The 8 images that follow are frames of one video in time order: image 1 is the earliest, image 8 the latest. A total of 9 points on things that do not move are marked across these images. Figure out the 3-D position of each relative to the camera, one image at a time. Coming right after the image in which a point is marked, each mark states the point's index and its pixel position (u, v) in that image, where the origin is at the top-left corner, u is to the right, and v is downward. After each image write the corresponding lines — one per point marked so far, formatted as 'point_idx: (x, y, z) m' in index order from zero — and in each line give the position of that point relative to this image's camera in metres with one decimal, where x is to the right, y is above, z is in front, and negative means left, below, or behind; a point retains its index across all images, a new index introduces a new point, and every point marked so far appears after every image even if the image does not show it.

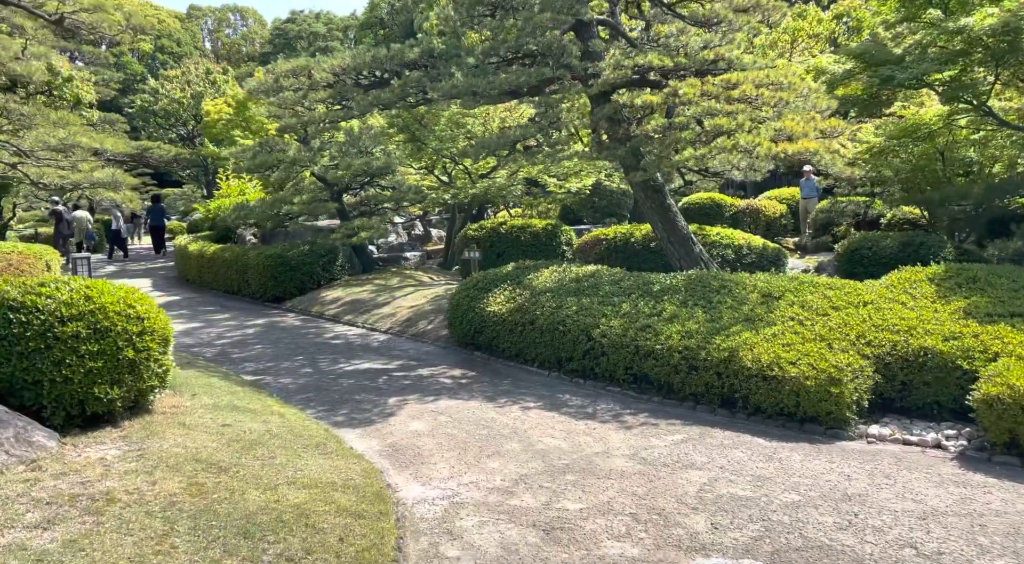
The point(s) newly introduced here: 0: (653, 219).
0: (+1.6, +0.7, +9.3) m
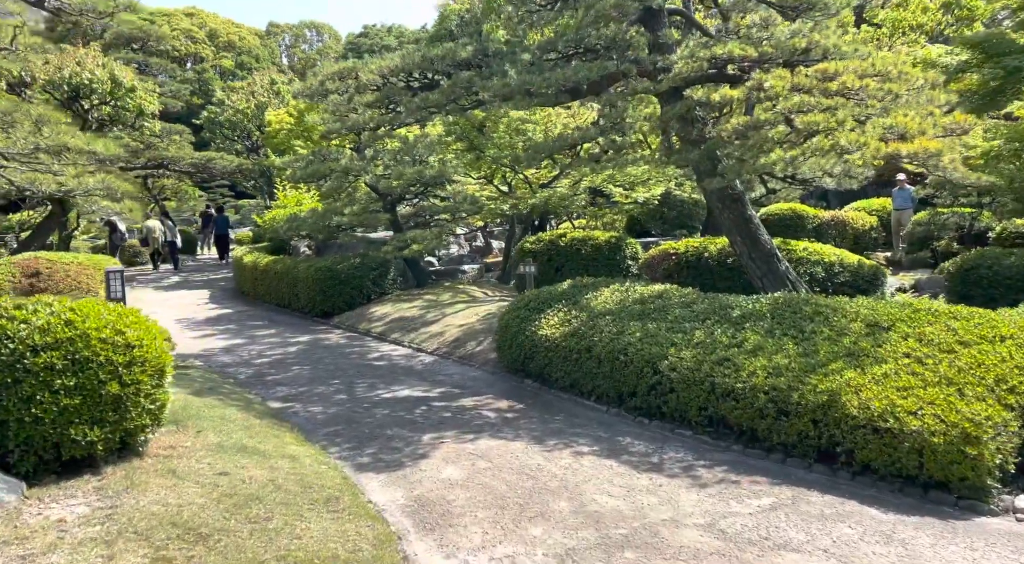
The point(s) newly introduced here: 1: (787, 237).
0: (+2.2, +0.5, +8.1) m
1: (+4.4, +0.7, +13.1) m
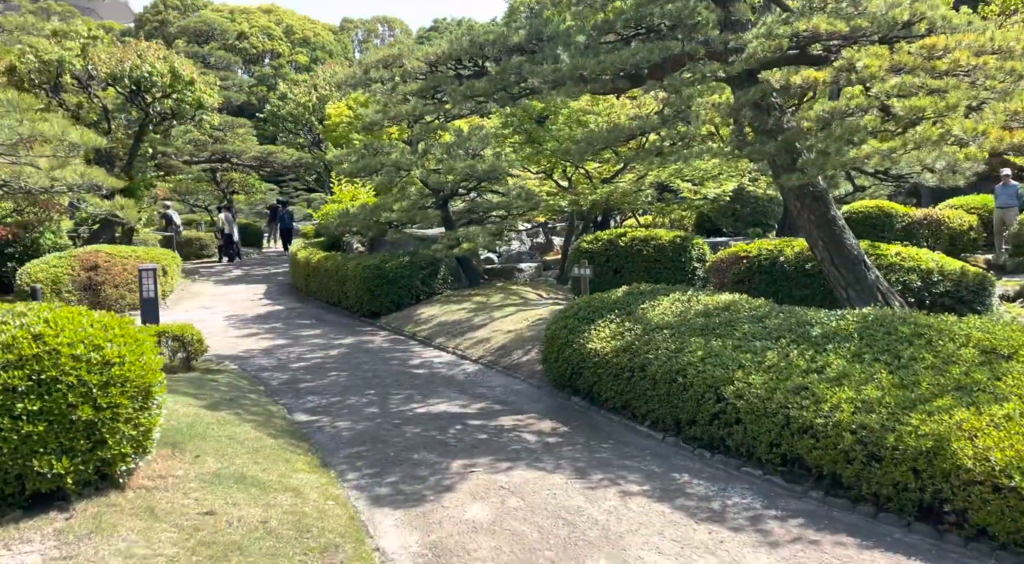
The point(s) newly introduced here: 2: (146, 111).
0: (+2.6, +0.4, +7.2) m
1: (+5.2, +0.6, +11.9) m
2: (-8.2, +3.8, +18.5) m
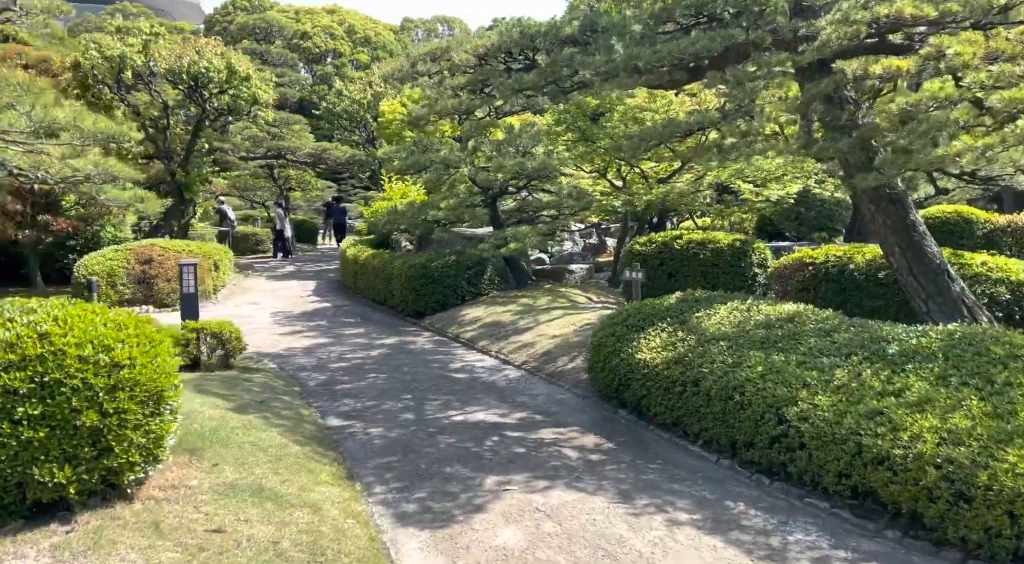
0: (+3.0, +0.3, +6.6) m
1: (+5.9, +0.5, +11.1) m
2: (-7.0, +4.0, +18.6) m
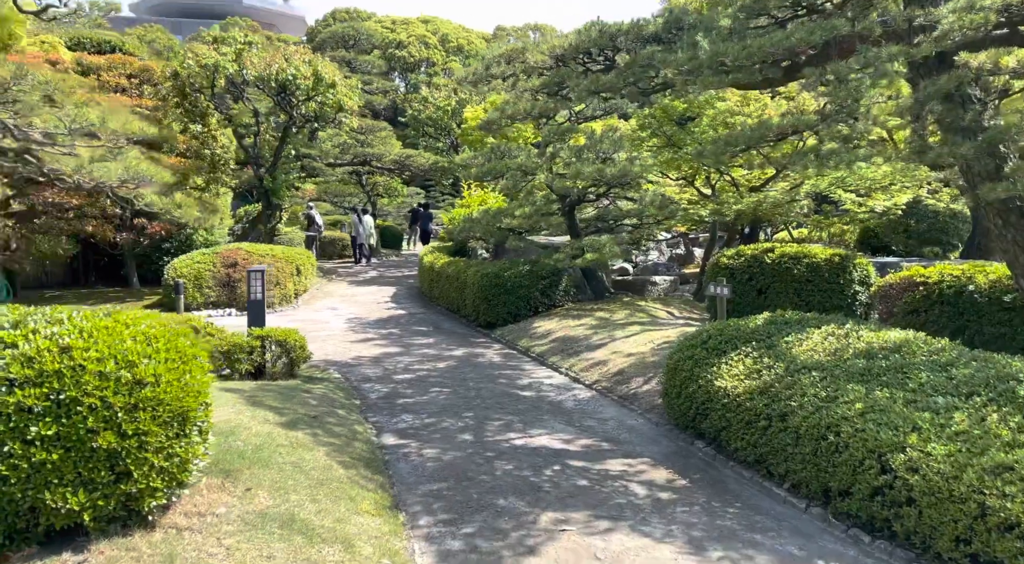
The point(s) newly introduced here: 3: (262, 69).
0: (+3.5, +0.2, +5.8) m
1: (+6.9, +0.2, +10.0) m
2: (-5.1, +3.9, +18.8) m
3: (-5.4, +4.6, +17.7) m
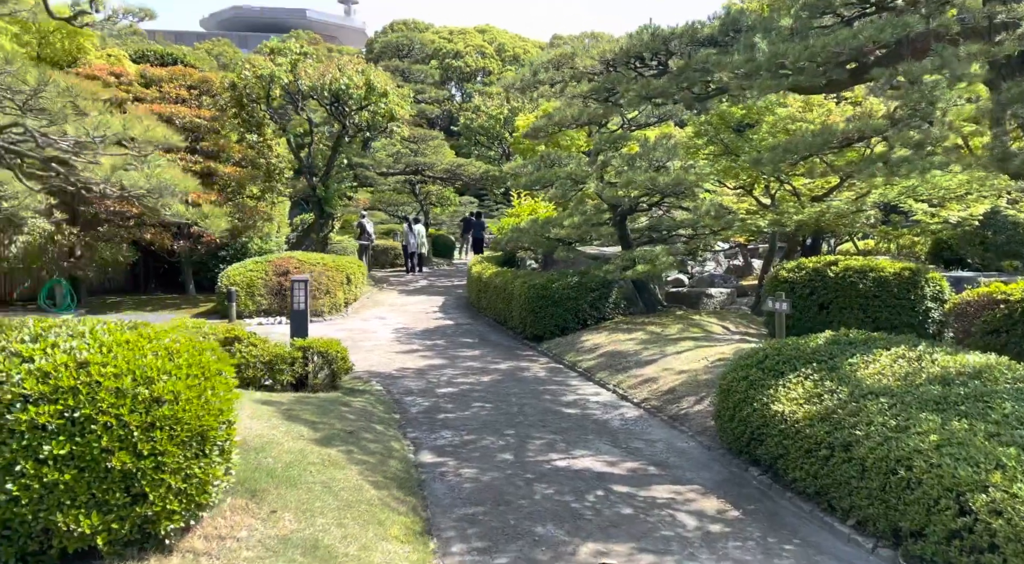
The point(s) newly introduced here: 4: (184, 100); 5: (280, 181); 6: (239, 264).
0: (+3.8, 0.0, +5.3) m
1: (+7.4, 0.0, +9.2) m
2: (-3.9, +3.7, +18.8) m
3: (-4.3, +4.4, +17.8) m
4: (-6.7, +3.7, +16.9) m
5: (-5.1, +2.2, +18.0) m
6: (-5.2, +0.3, +15.5) m
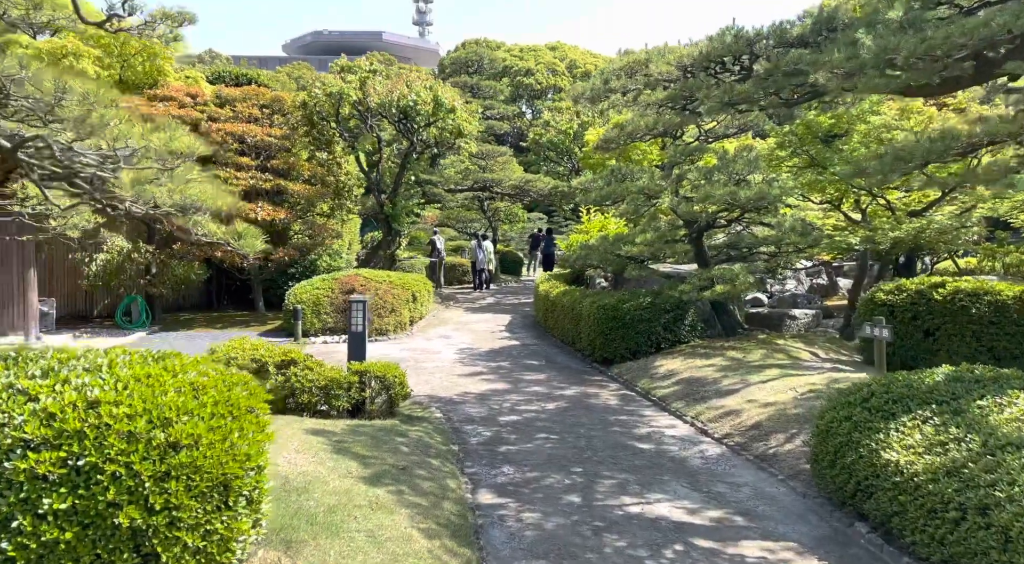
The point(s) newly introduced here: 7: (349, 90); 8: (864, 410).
0: (+4.1, -0.1, +4.4) m
1: (+8.1, -0.2, +8.0) m
2: (-2.3, +3.3, +18.6) m
3: (-2.8, +4.0, +17.7) m
4: (-5.3, +3.4, +16.9) m
5: (-3.6, +1.8, +17.8) m
6: (-3.9, 0.0, +15.4) m
7: (-3.5, +4.1, +17.3) m
8: (+2.1, -0.8, +5.0) m
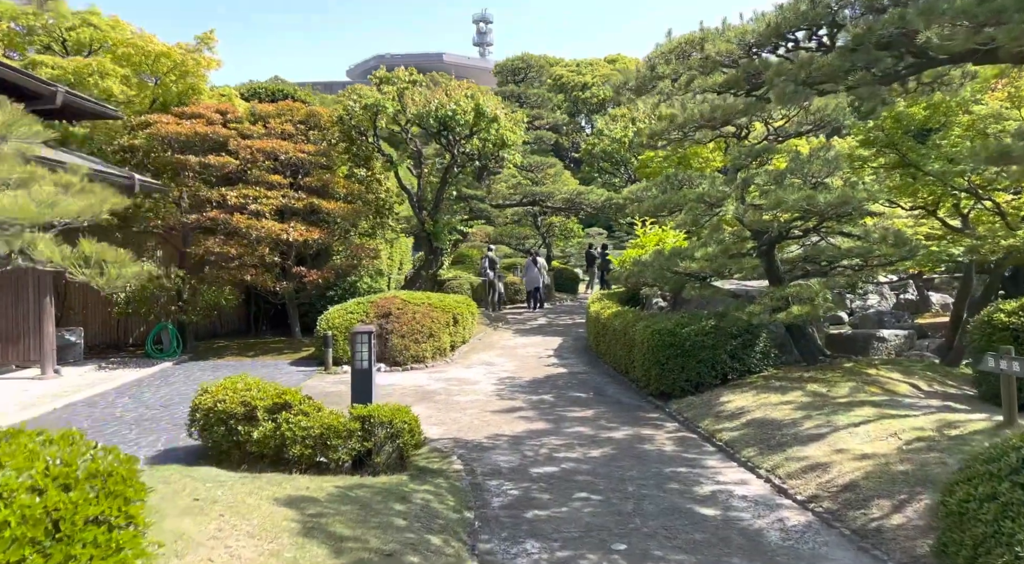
0: (+4.1, -0.2, +2.8) m
1: (+8.4, -0.3, +6.1) m
2: (-1.3, +2.8, +17.5) m
3: (-1.8, +3.6, +16.6) m
4: (-4.4, +2.9, +16.1) m
5: (-2.6, +1.4, +16.8) m
6: (-3.1, -0.4, +14.3) m
7: (-2.5, +3.6, +16.3) m
8: (+2.2, -0.9, +3.5) m
